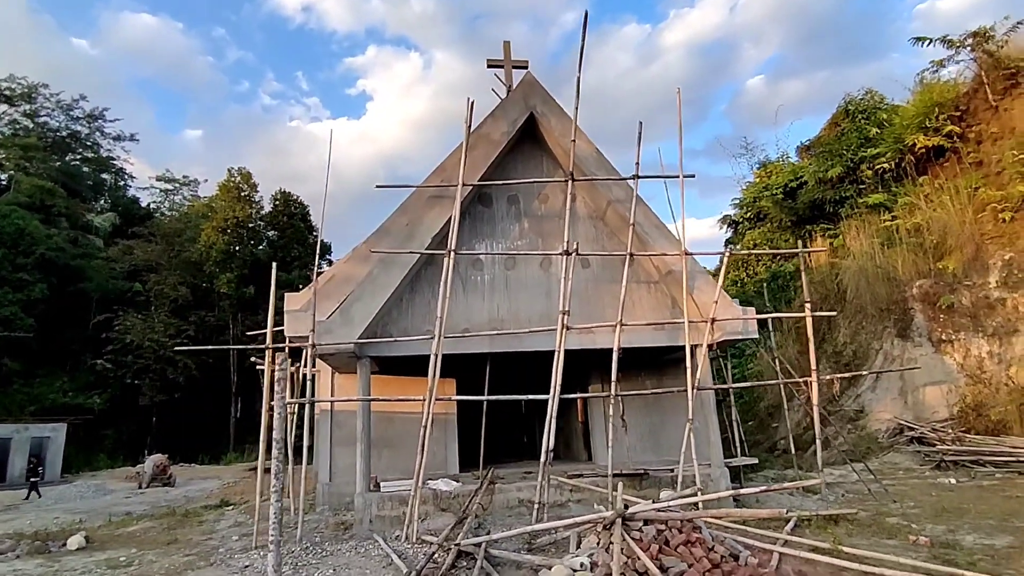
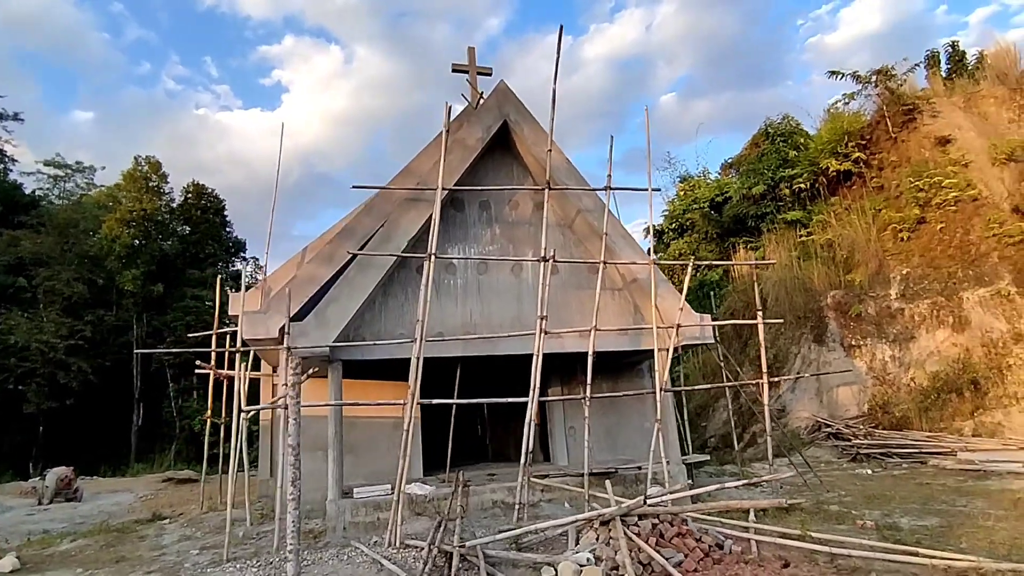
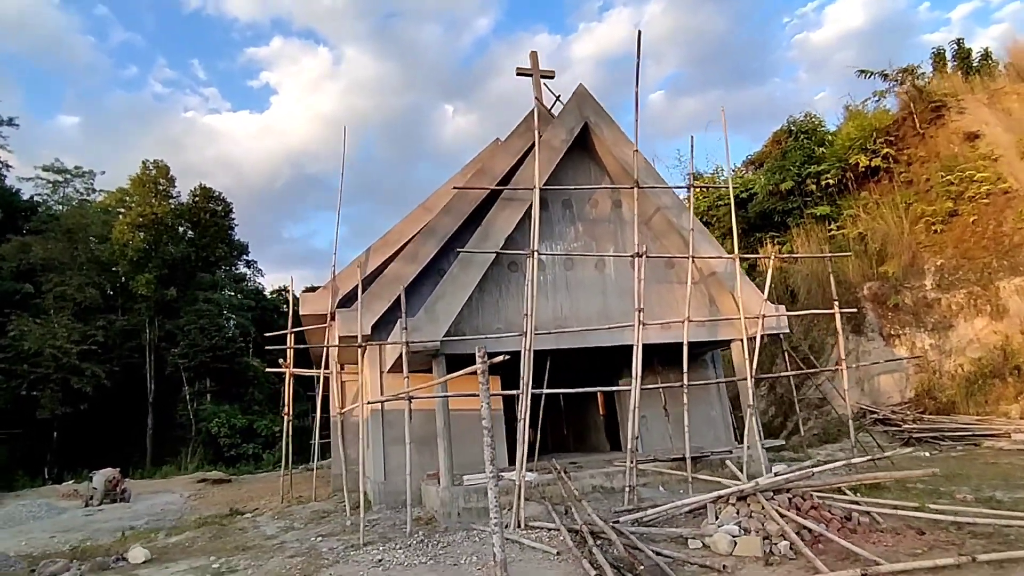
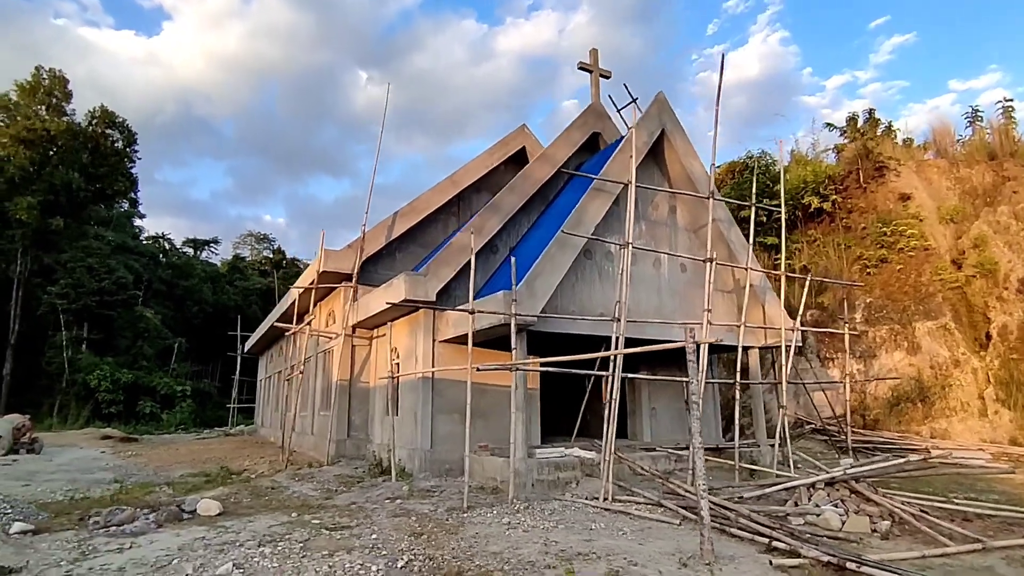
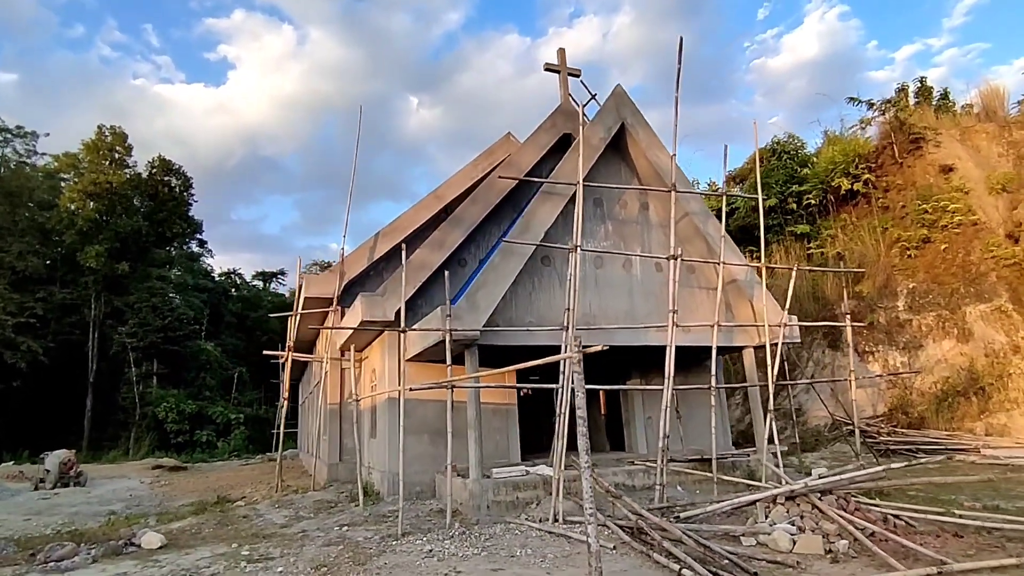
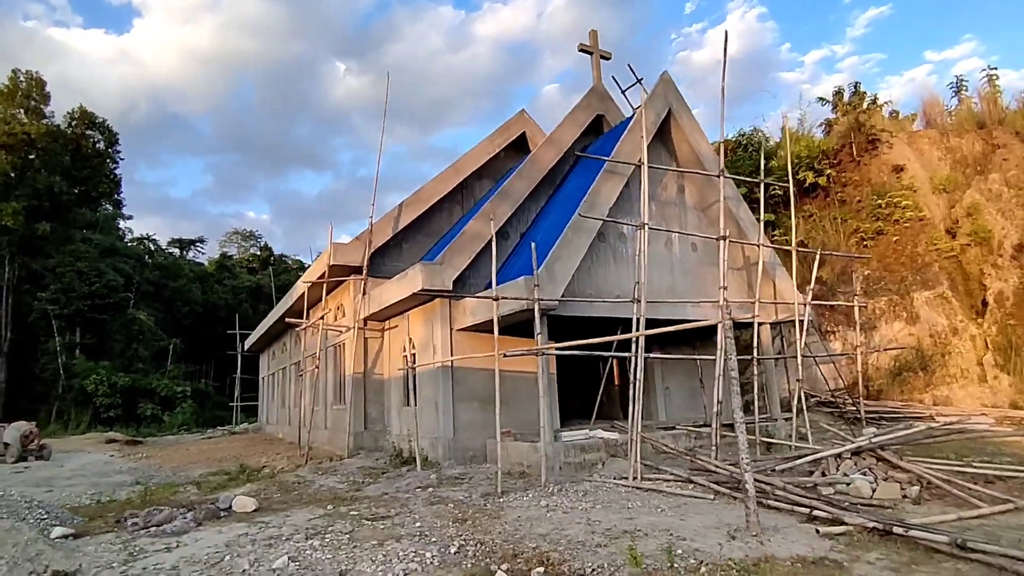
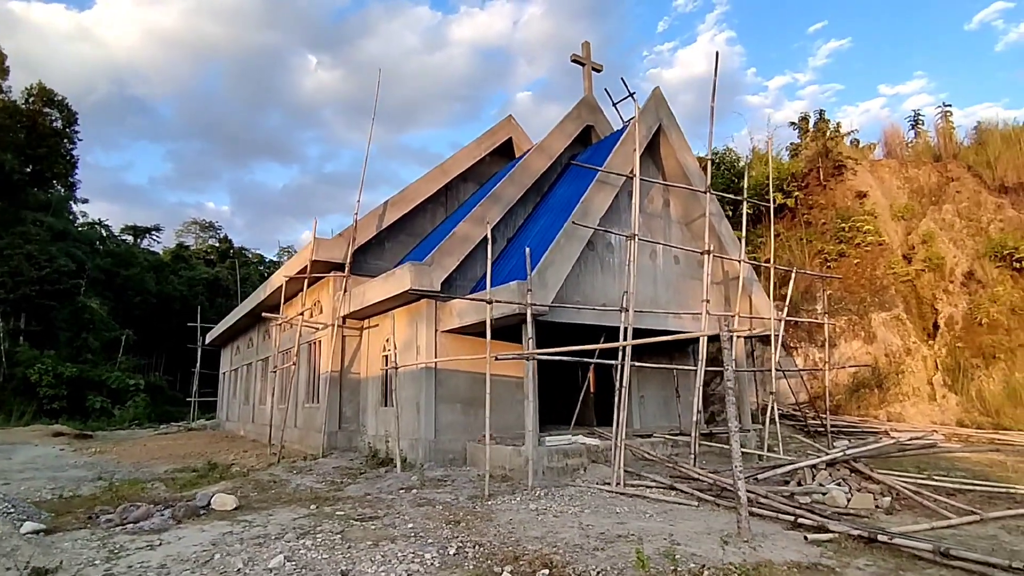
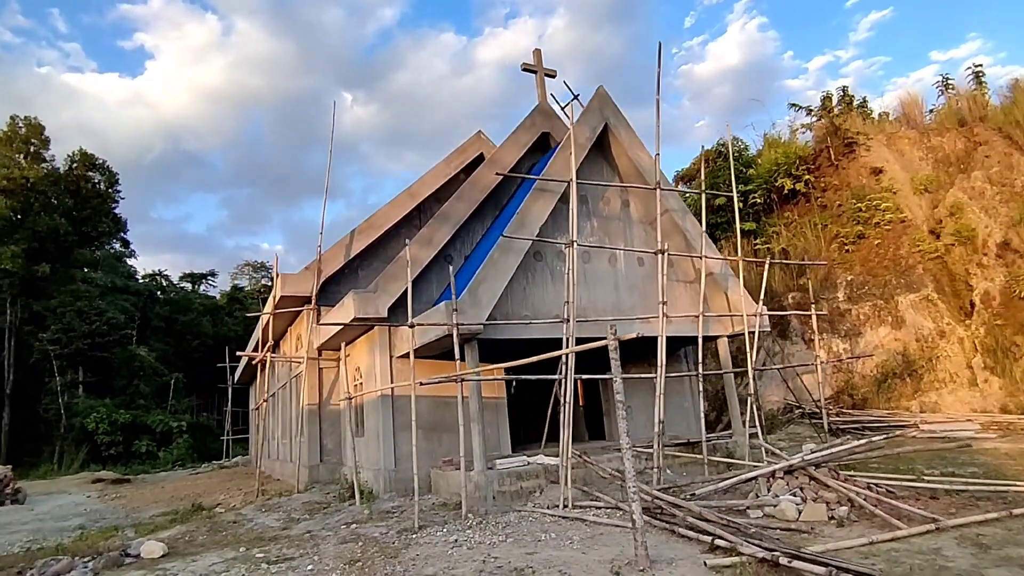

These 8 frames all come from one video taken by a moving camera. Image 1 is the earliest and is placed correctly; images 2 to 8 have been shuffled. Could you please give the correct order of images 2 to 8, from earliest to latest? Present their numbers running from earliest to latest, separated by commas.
2, 3, 5, 8, 4, 6, 7
